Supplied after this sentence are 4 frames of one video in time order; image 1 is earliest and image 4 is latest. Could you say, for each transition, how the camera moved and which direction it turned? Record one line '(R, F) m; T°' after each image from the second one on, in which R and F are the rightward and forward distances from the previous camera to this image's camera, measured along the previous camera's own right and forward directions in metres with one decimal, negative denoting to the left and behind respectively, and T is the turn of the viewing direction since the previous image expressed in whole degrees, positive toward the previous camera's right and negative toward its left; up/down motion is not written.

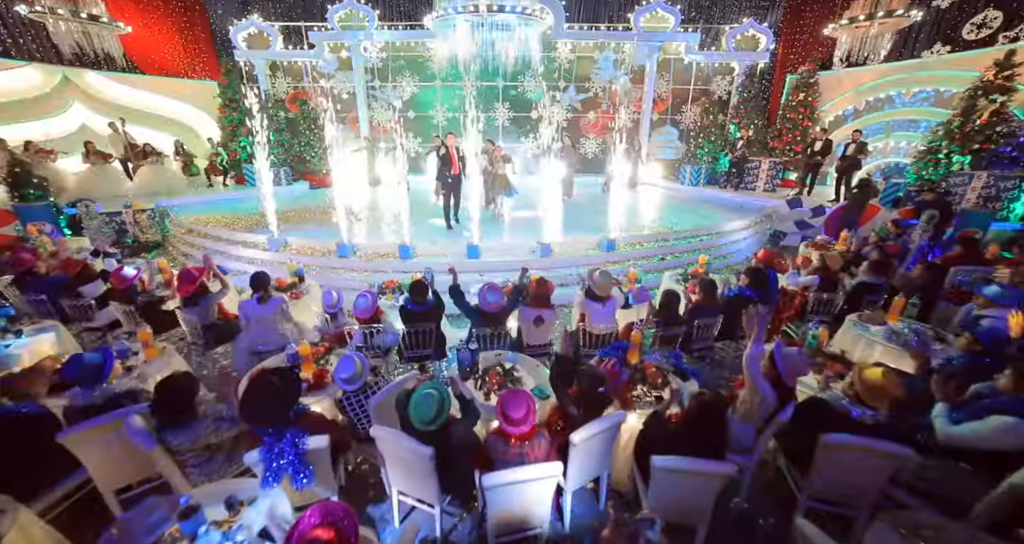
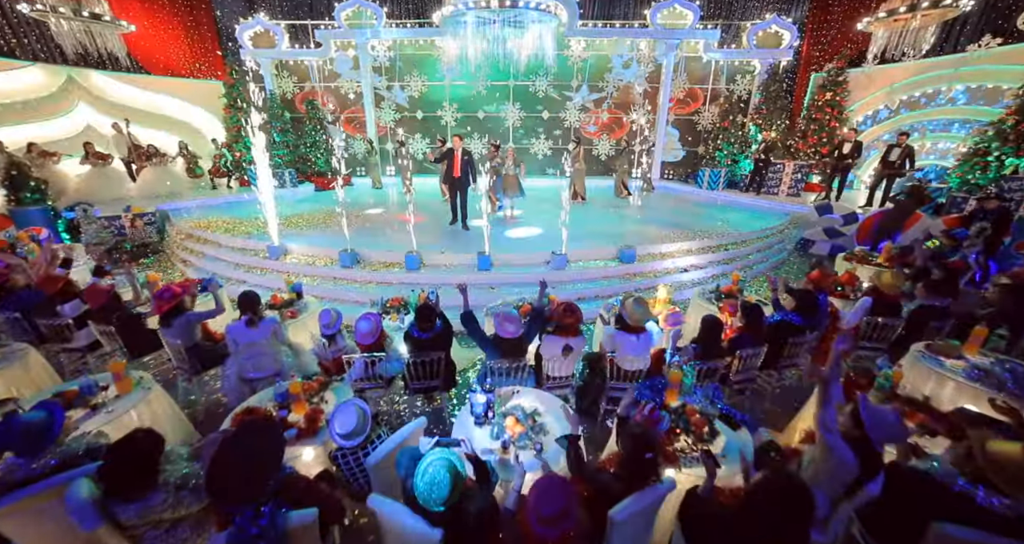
(-0.1, +0.4) m; -1°
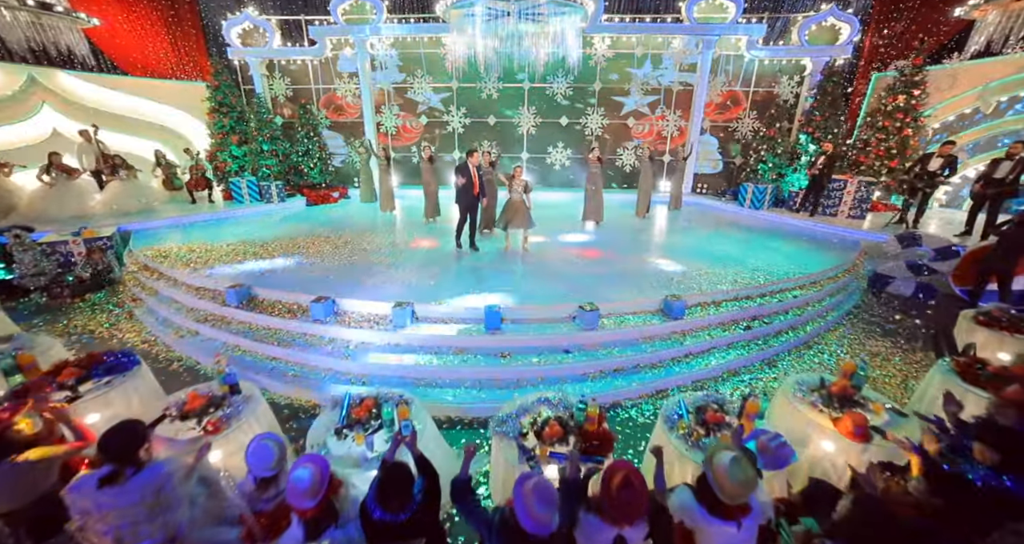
(-0.1, +1.3) m; -1°
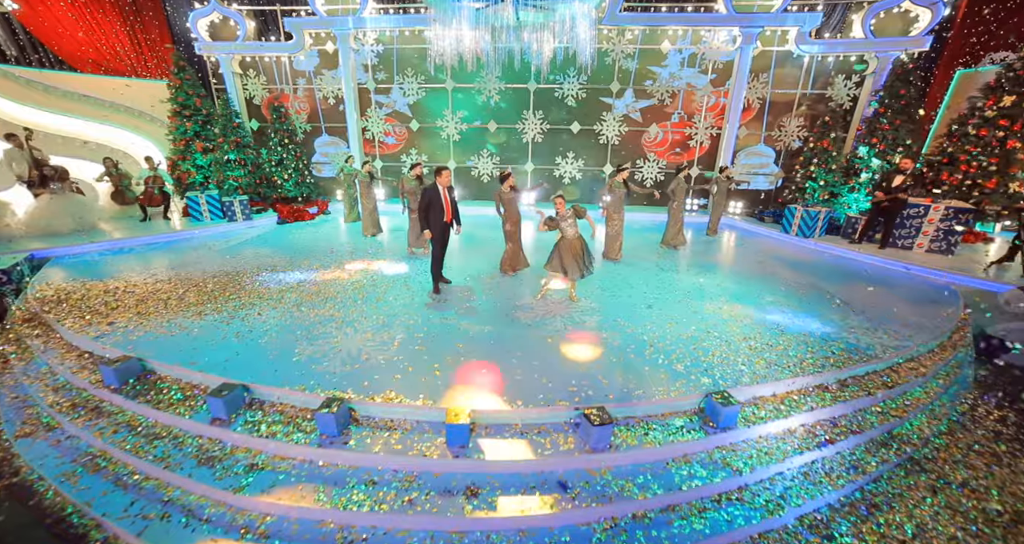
(+0.3, +1.4) m; -2°
